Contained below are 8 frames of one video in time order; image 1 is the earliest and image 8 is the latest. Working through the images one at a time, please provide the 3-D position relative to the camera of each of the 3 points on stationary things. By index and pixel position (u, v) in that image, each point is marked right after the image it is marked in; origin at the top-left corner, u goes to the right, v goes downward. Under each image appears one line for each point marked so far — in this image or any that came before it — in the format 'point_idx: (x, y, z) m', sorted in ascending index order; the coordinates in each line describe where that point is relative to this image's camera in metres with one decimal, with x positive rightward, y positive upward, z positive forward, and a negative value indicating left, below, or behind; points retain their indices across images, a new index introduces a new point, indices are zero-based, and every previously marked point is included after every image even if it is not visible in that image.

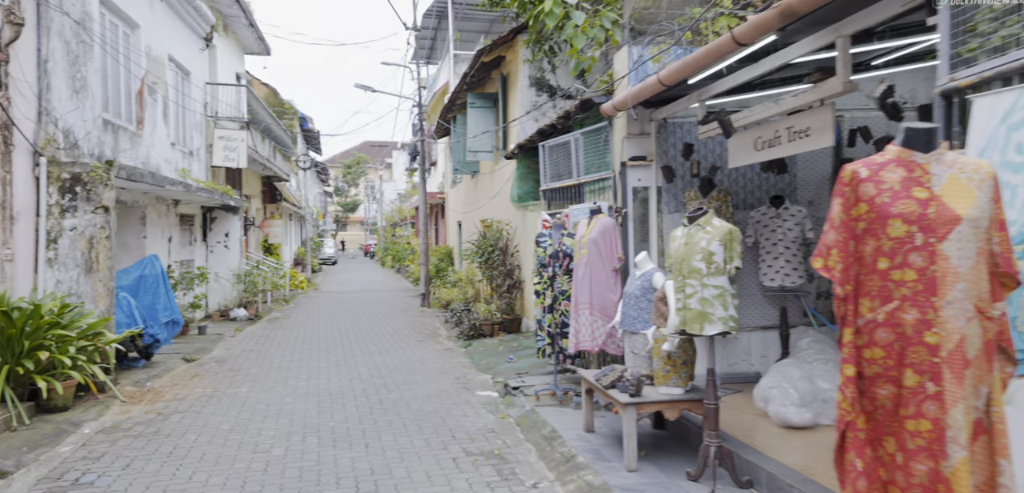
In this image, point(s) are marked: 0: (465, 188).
0: (-1.2, +1.5, +17.5) m
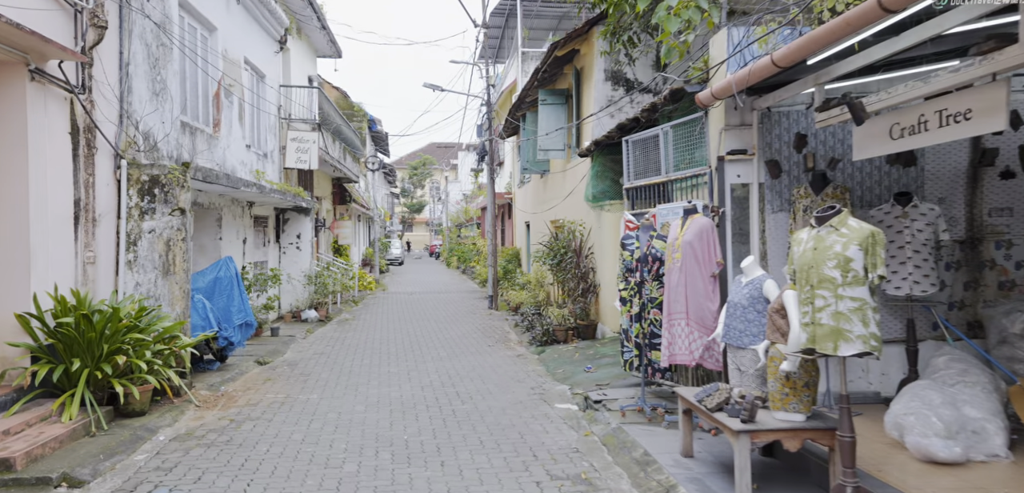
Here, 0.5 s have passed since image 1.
0: (+0.5, +1.5, +17.2) m
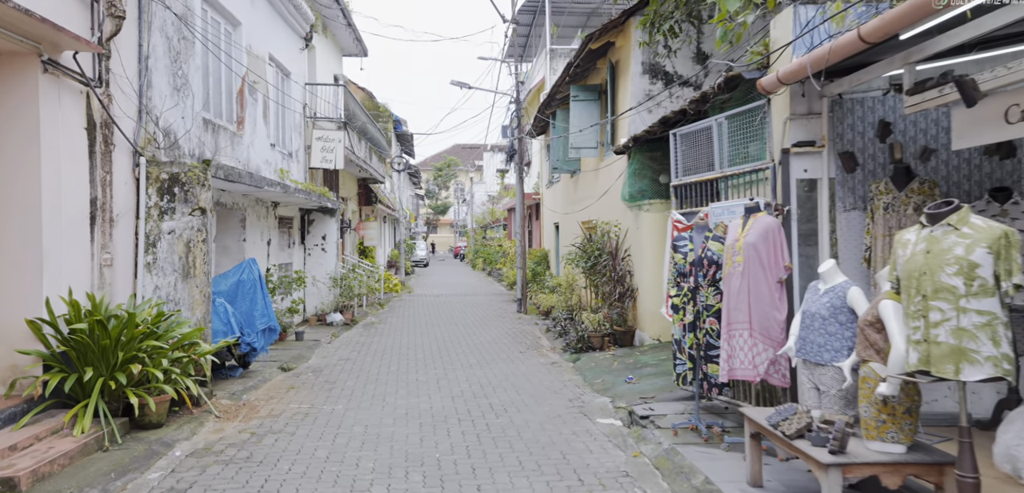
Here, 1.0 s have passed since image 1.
0: (+1.2, +1.4, +16.7) m
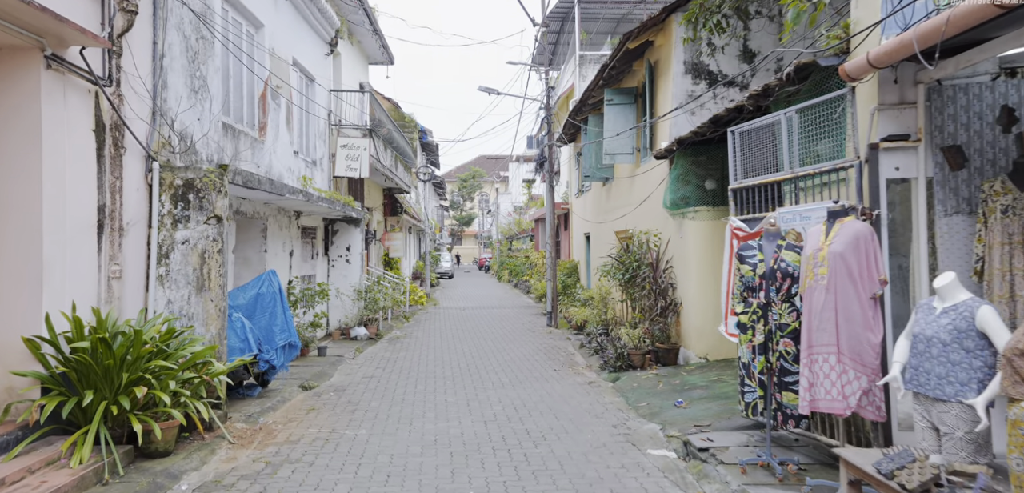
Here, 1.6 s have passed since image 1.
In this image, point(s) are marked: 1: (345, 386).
0: (+1.9, +1.1, +16.1) m
1: (-2.1, -1.7, +8.7) m
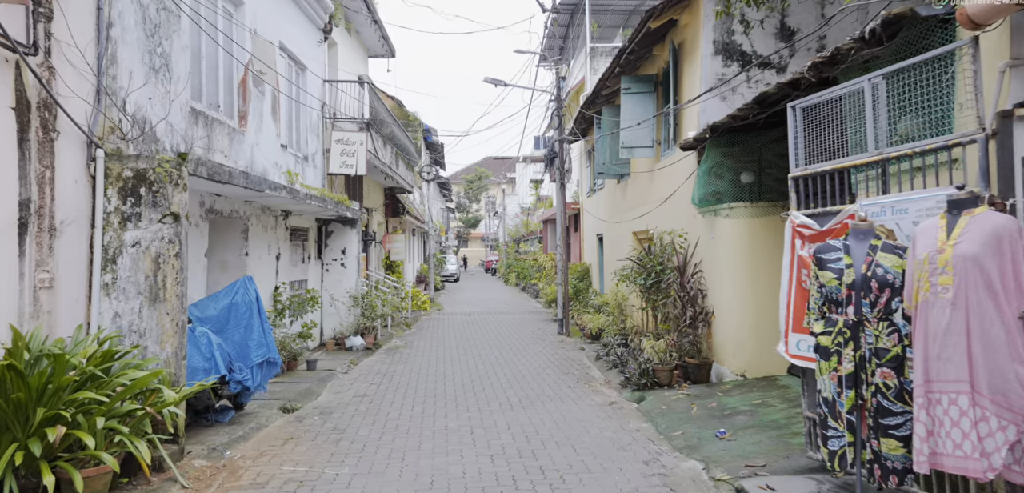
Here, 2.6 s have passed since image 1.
0: (+2.1, +1.1, +15.0) m
1: (-2.0, -1.8, +7.7) m
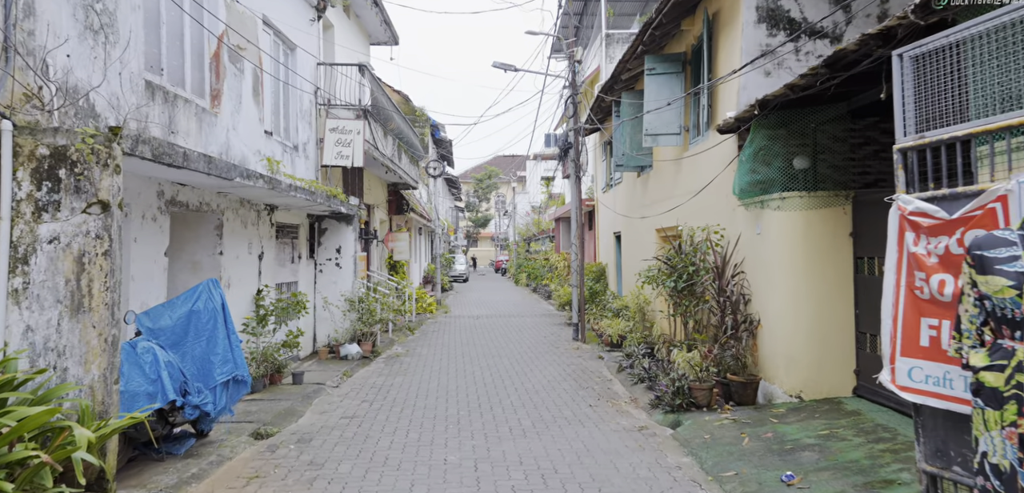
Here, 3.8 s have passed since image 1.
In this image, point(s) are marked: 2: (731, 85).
0: (+2.3, +1.1, +13.8) m
1: (-1.8, -1.7, +6.5) m
2: (+2.5, +1.8, +7.9) m
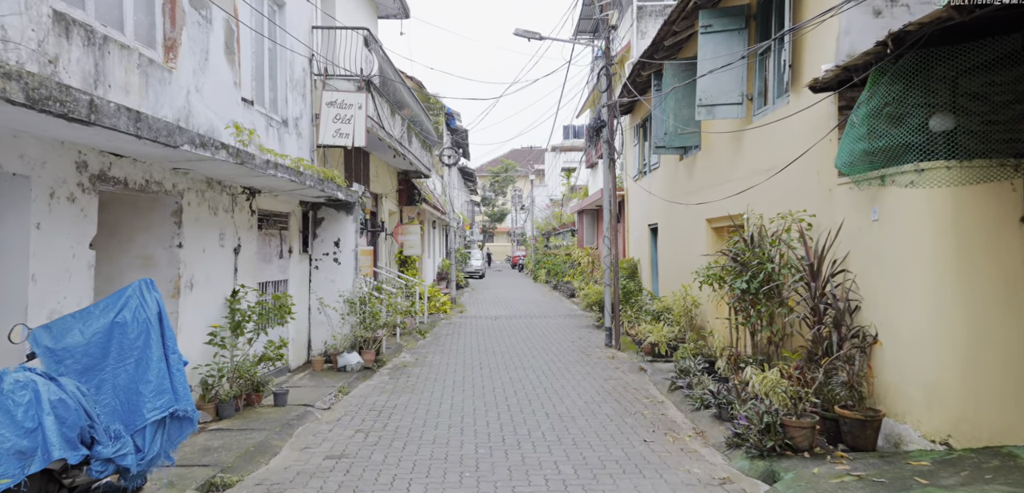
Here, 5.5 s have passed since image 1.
0: (+2.7, +1.2, +12.1) m
1: (-1.6, -1.7, +4.9) m
2: (+2.8, +1.9, +6.1) m
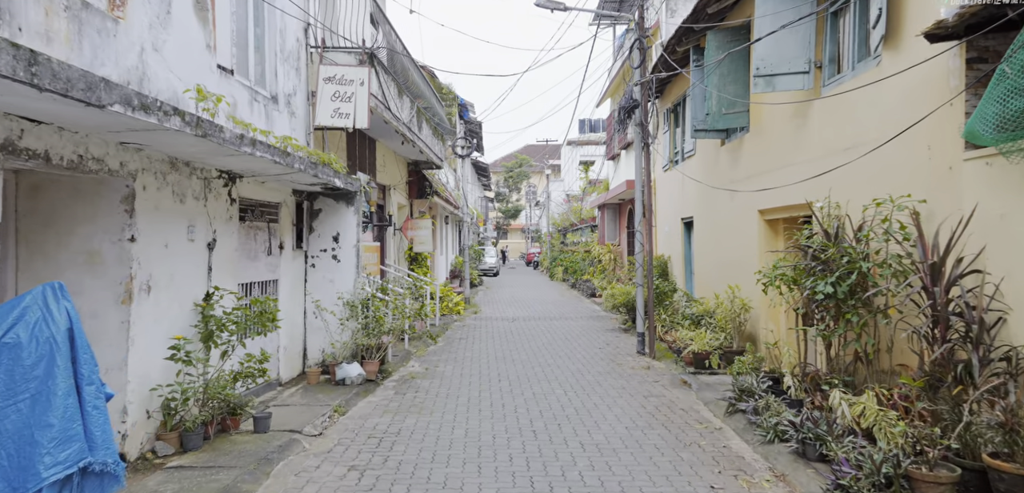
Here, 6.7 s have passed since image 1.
0: (+3.0, +1.3, +10.8) m
1: (-1.4, -1.6, +3.7) m
2: (+3.0, +1.9, +4.8) m
